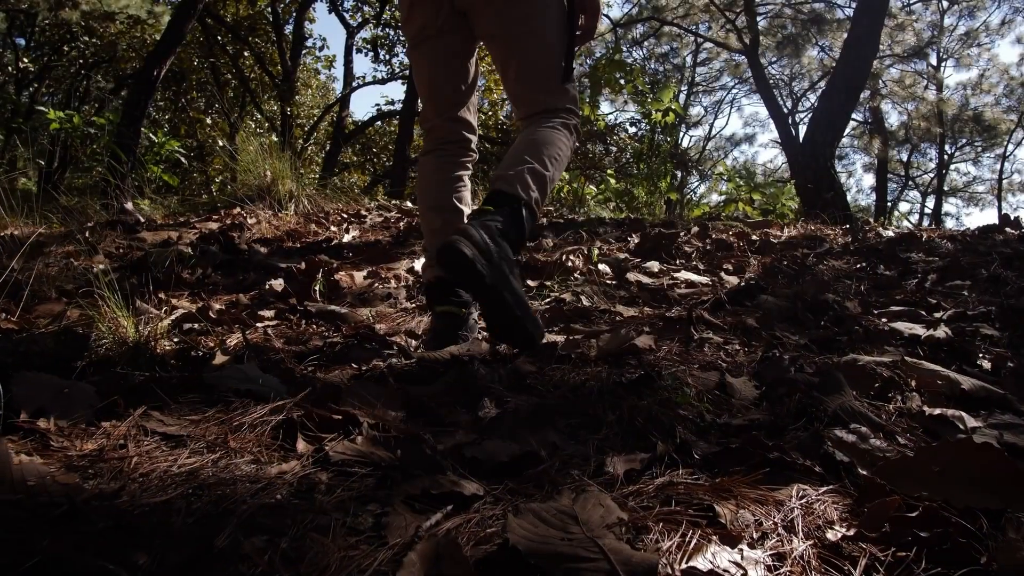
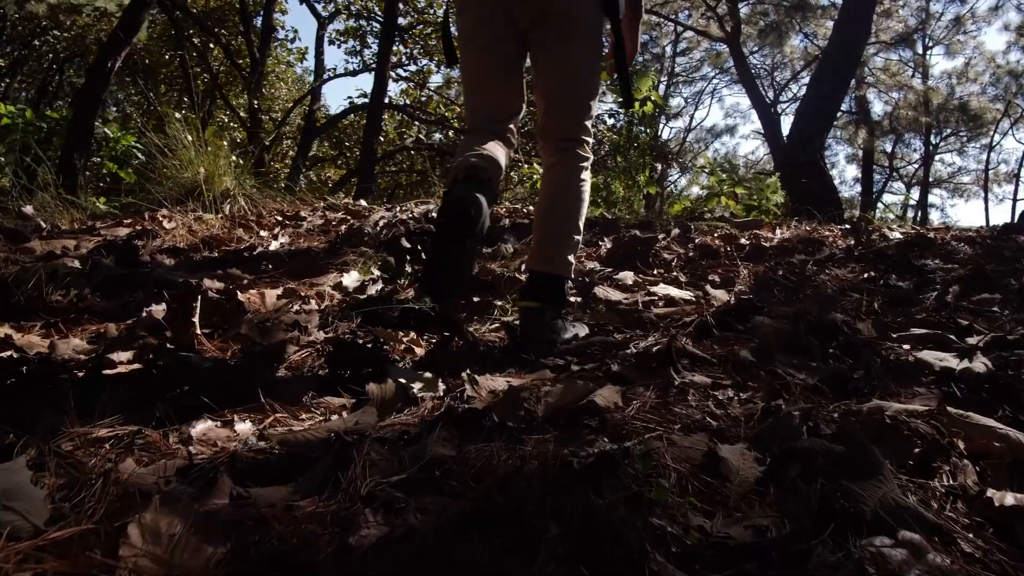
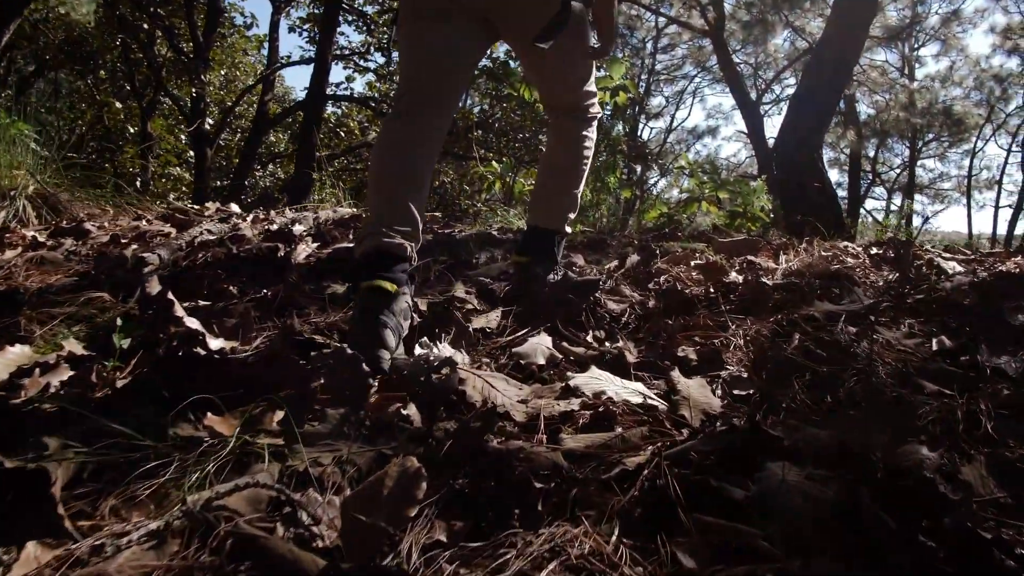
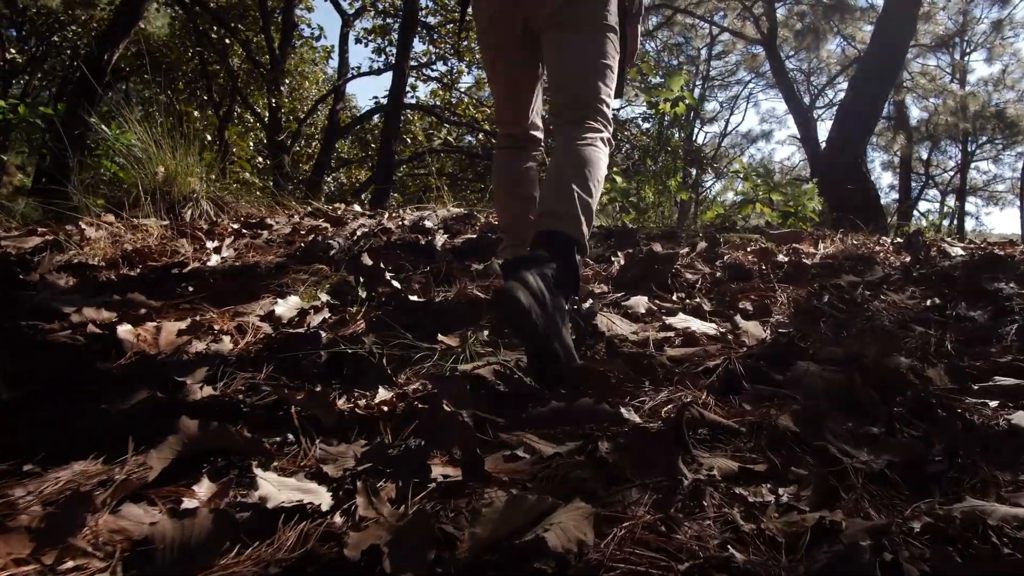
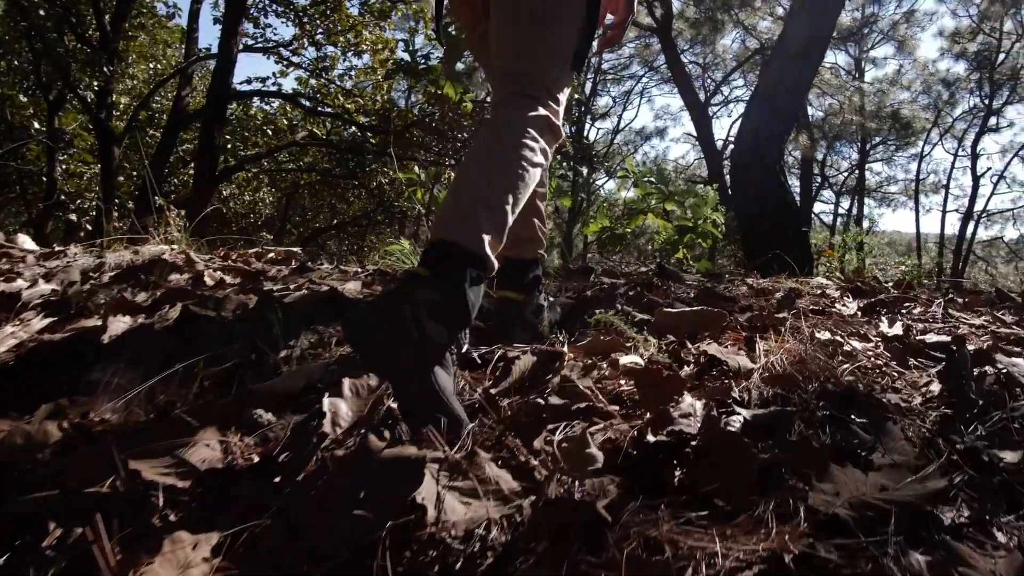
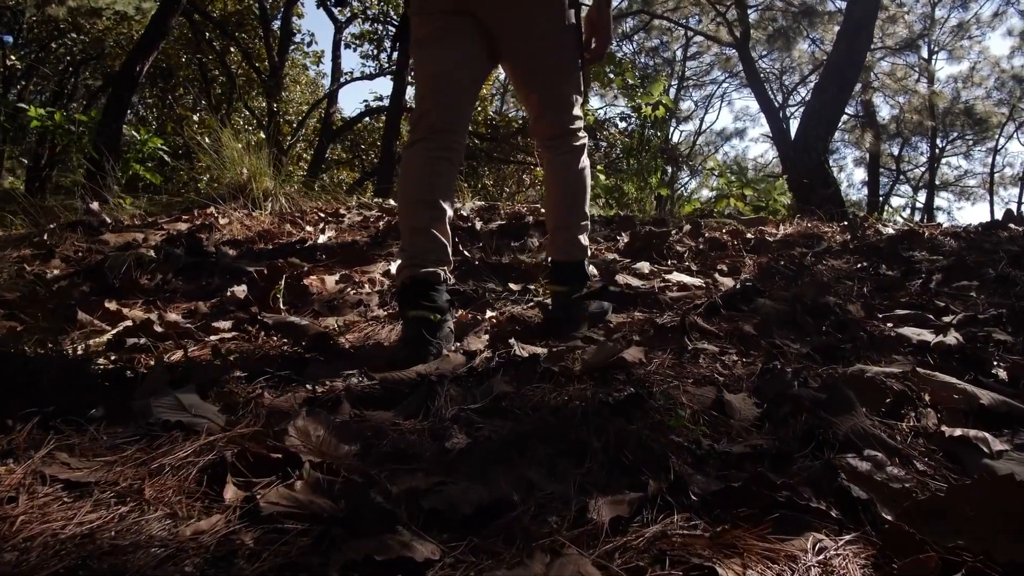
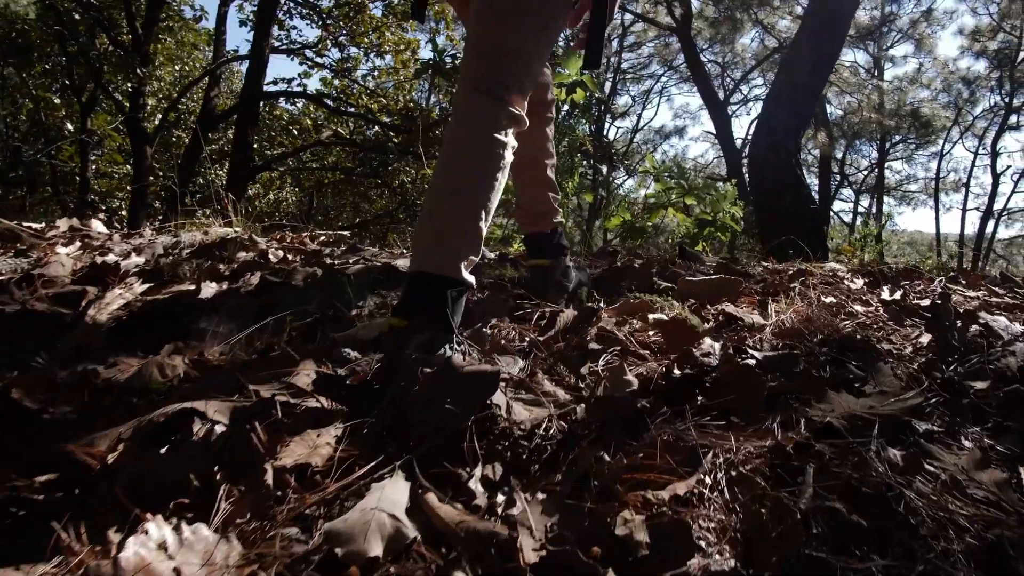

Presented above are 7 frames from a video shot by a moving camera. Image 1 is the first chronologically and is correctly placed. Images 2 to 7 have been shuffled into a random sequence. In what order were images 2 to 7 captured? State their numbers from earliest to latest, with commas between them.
6, 2, 4, 3, 7, 5
